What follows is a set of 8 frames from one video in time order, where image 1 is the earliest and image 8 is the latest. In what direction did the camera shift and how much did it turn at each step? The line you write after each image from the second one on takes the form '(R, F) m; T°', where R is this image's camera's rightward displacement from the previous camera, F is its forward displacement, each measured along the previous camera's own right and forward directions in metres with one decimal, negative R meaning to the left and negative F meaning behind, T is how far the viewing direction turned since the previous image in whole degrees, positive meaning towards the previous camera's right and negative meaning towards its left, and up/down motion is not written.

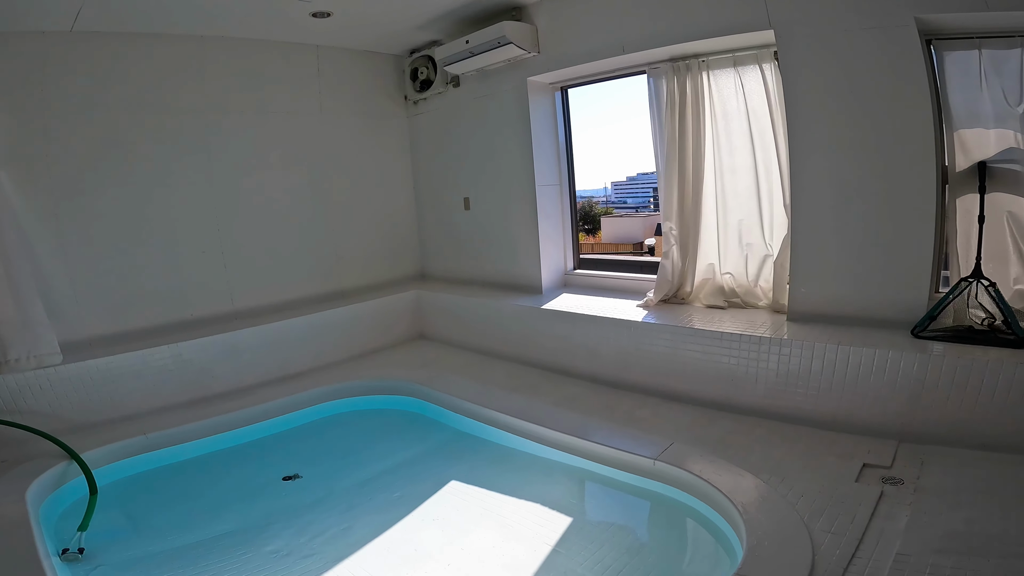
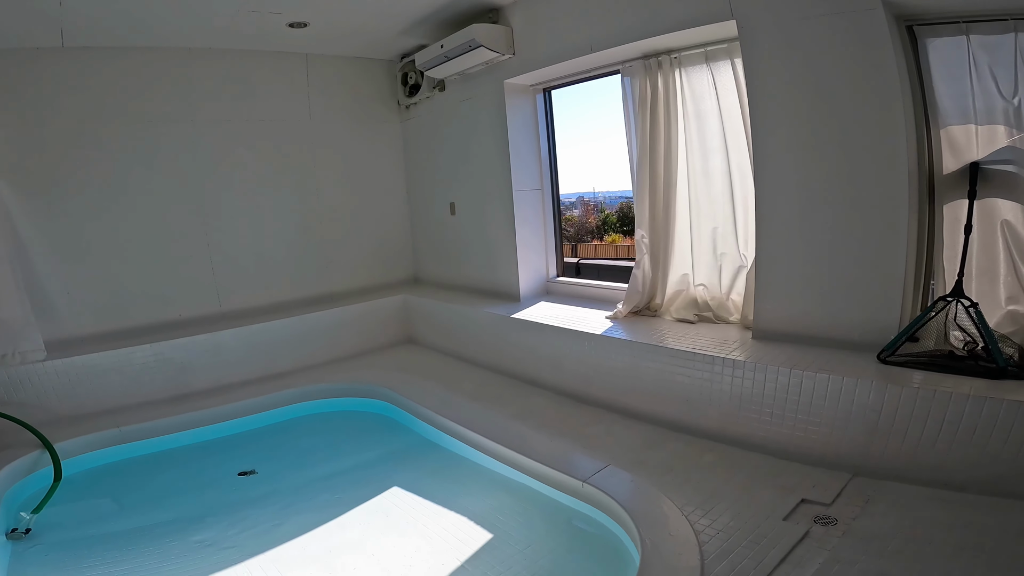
(+0.5, +0.1) m; -5°
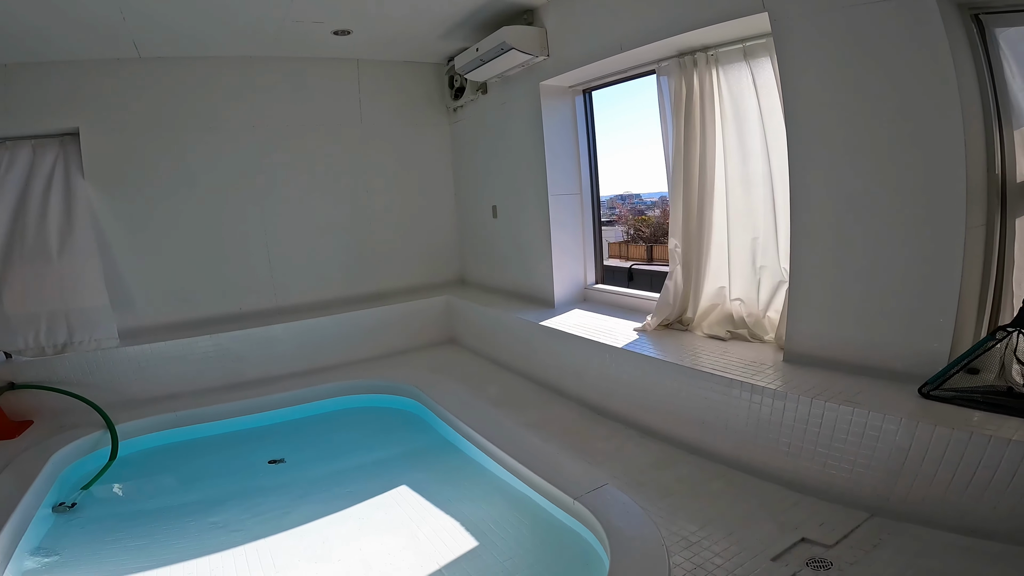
(+0.3, 0.0) m; -8°
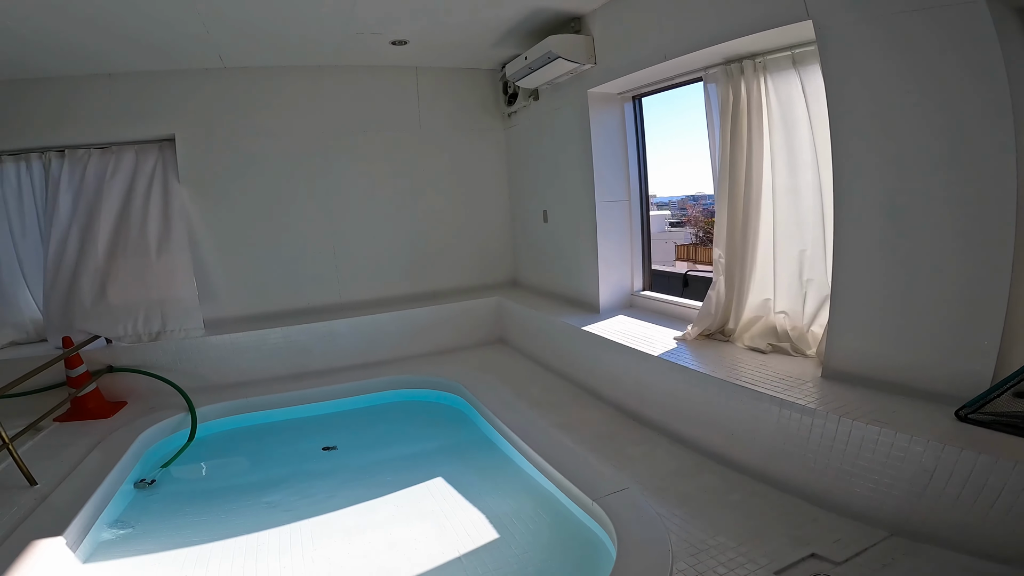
(+0.1, -0.1) m; -8°
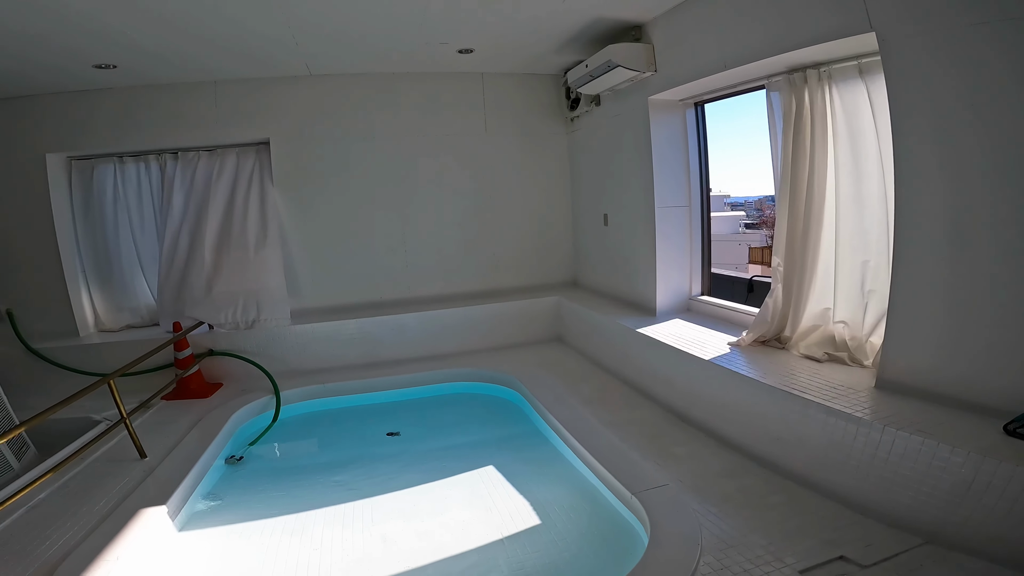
(+0.1, -0.2) m; -8°
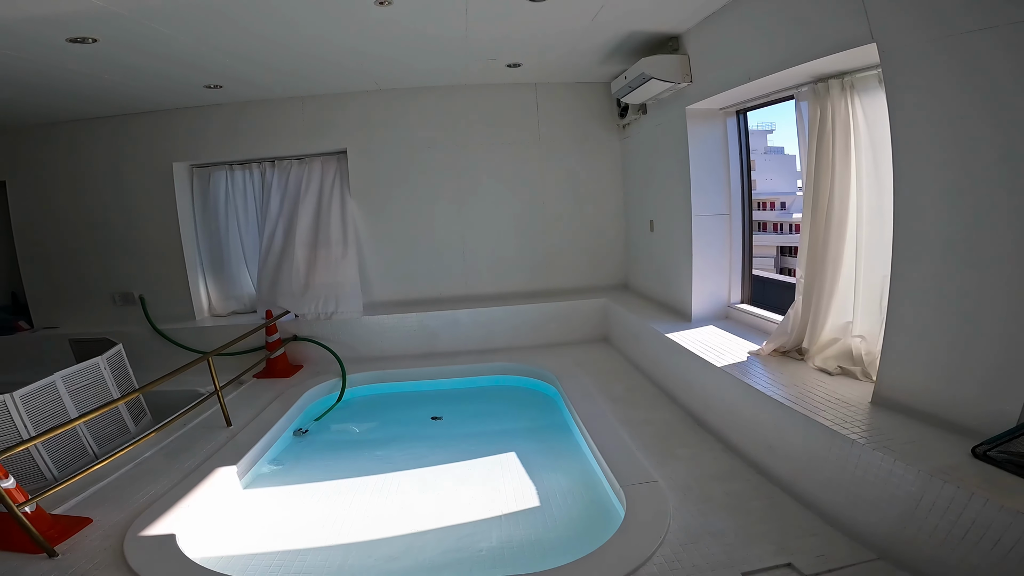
(+0.4, -0.2) m; -10°
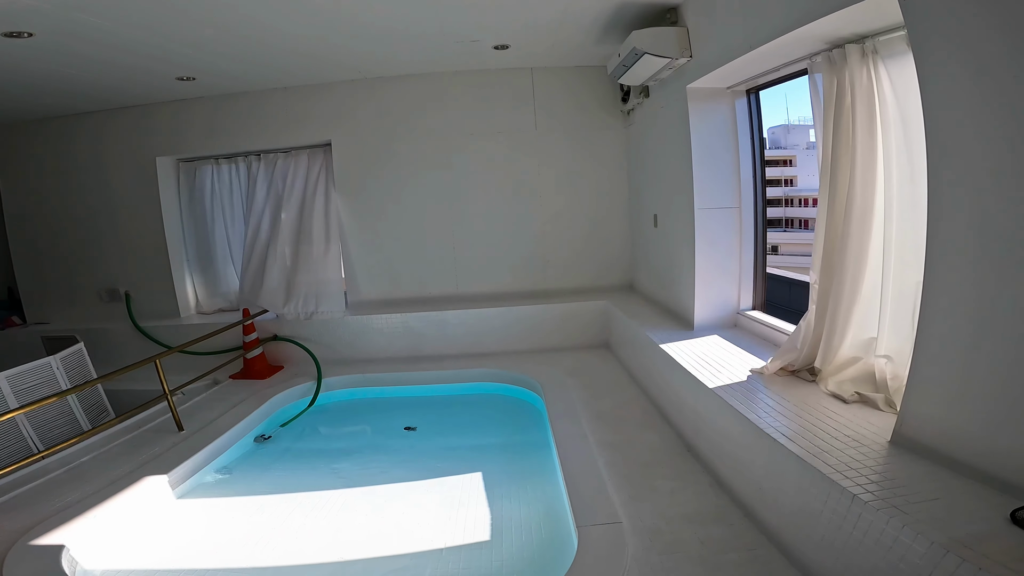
(+0.4, +0.4) m; -3°
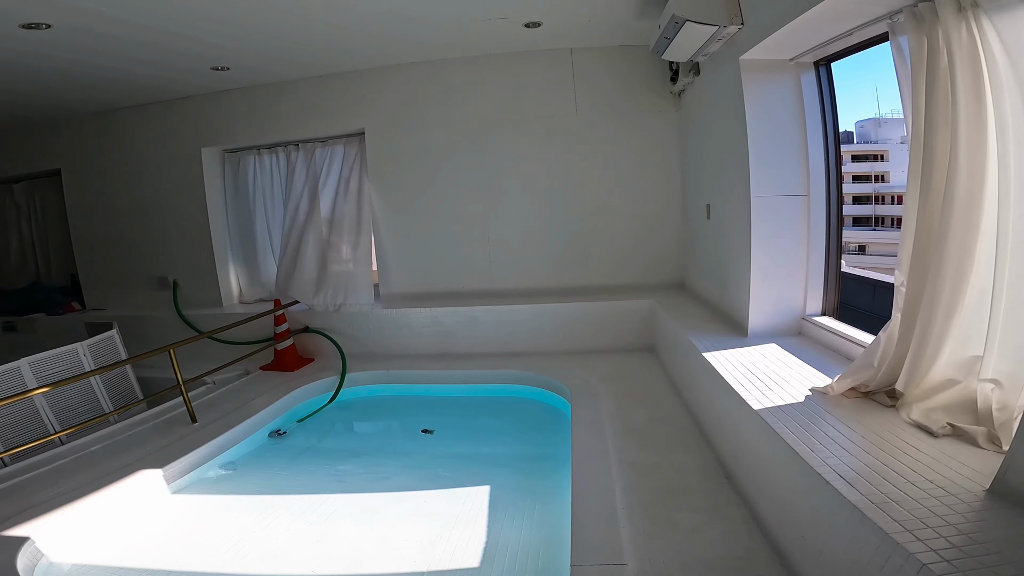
(+0.2, +0.3) m; -7°
